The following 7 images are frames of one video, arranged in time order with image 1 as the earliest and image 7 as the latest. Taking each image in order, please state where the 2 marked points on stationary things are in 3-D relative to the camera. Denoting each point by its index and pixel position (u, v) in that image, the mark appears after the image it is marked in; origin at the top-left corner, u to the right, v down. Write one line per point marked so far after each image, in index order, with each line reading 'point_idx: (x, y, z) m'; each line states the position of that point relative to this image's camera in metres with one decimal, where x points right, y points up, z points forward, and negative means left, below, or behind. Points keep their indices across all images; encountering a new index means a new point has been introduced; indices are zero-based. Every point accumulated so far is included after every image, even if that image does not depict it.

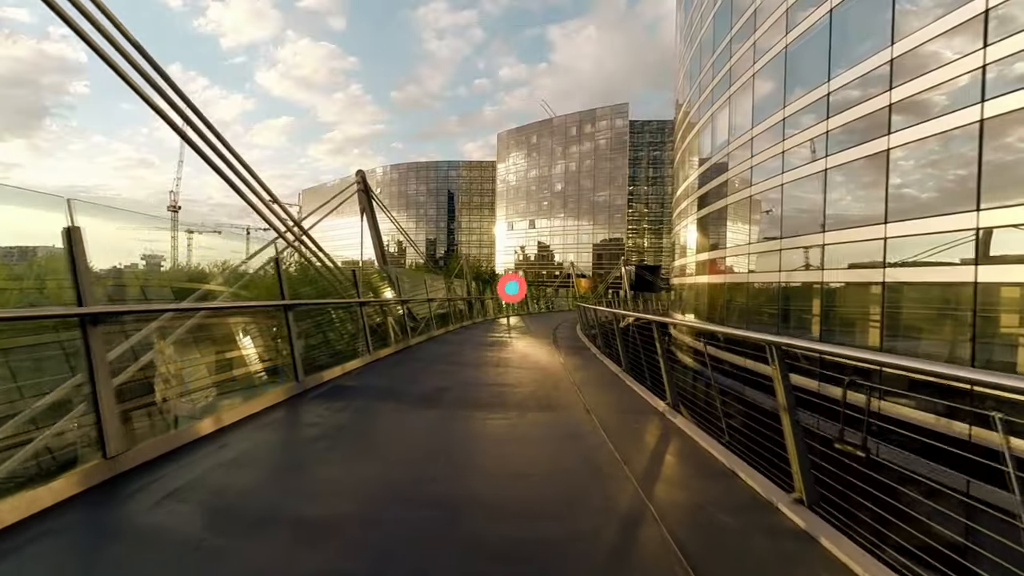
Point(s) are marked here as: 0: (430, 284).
0: (-2.3, 0.0, +15.4) m
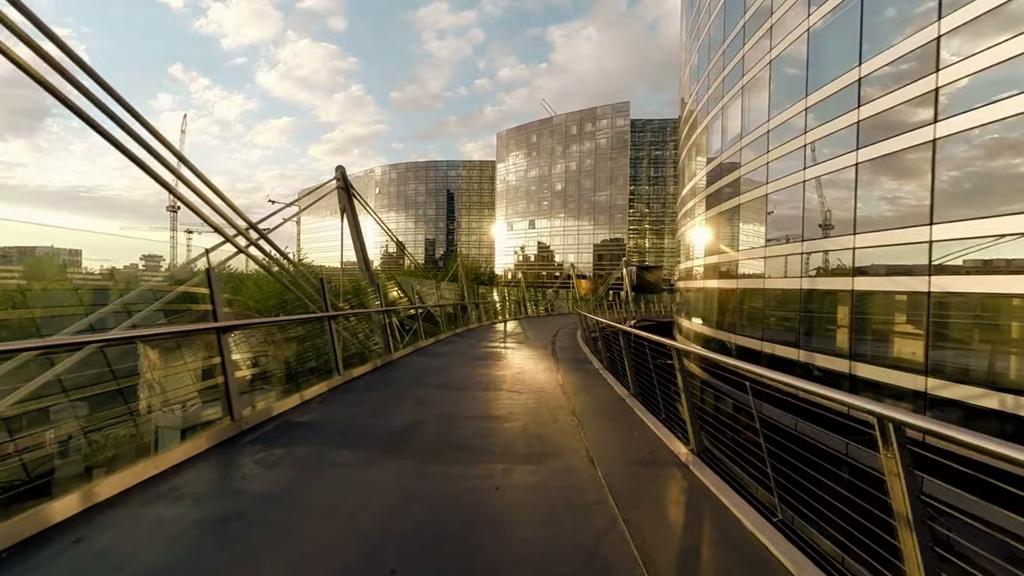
0: (-2.4, -0.1, +14.5) m
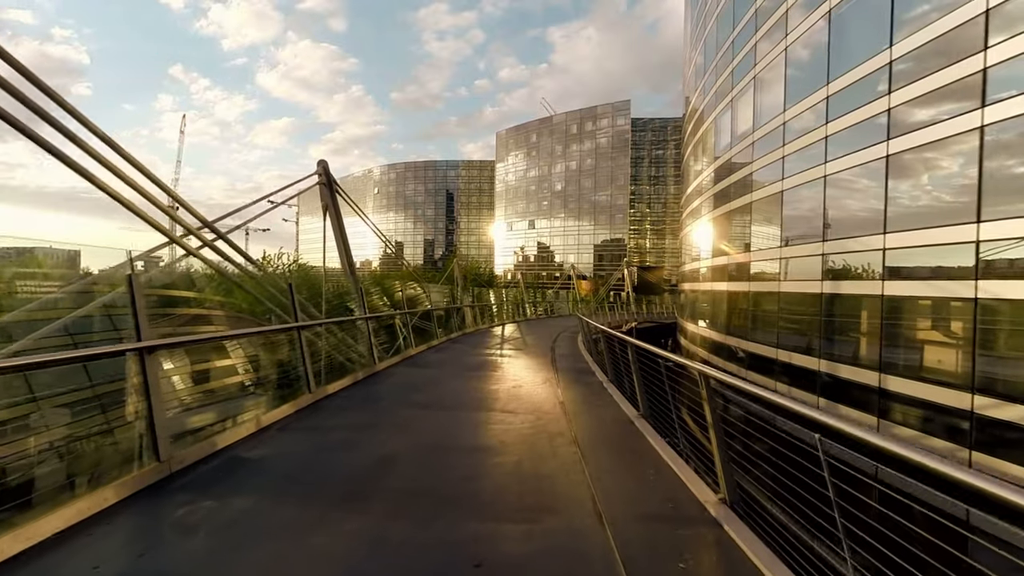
0: (-2.4, -0.2, +13.8) m
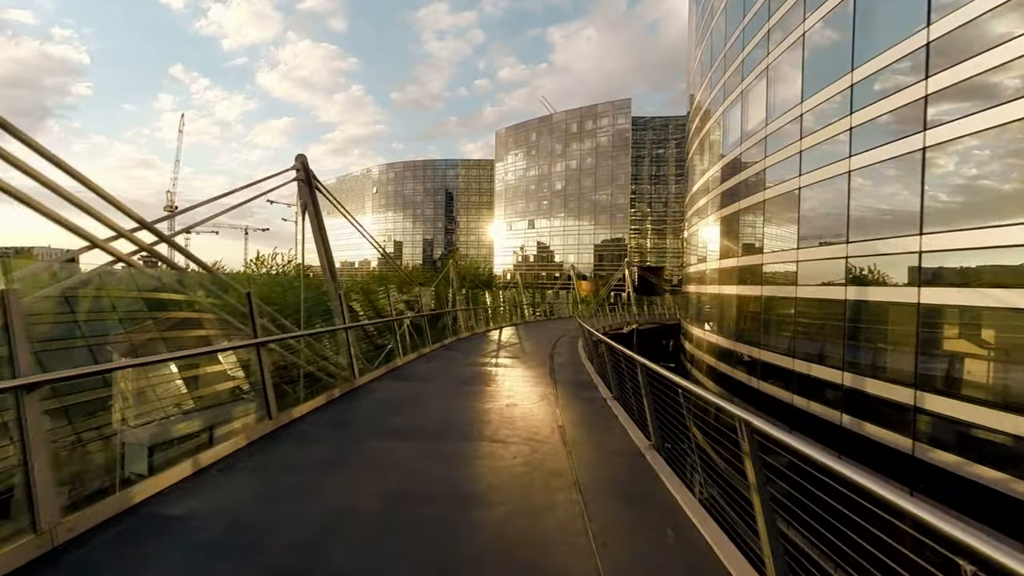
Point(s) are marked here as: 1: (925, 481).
0: (-2.5, -0.3, +13.0) m
1: (+7.4, -3.4, +10.2) m
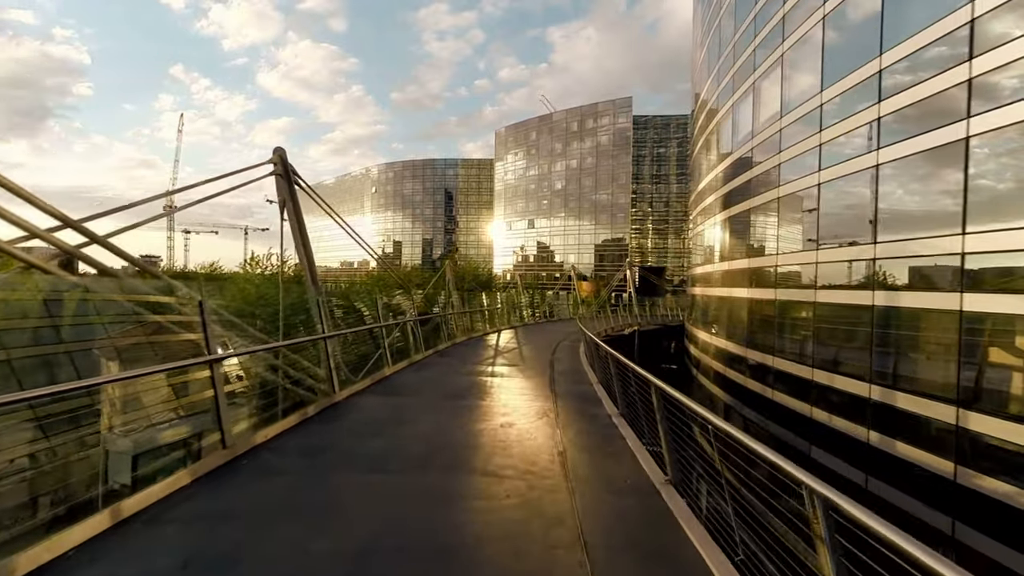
0: (-2.6, -0.3, +12.4) m
1: (+7.3, -3.5, +9.6) m
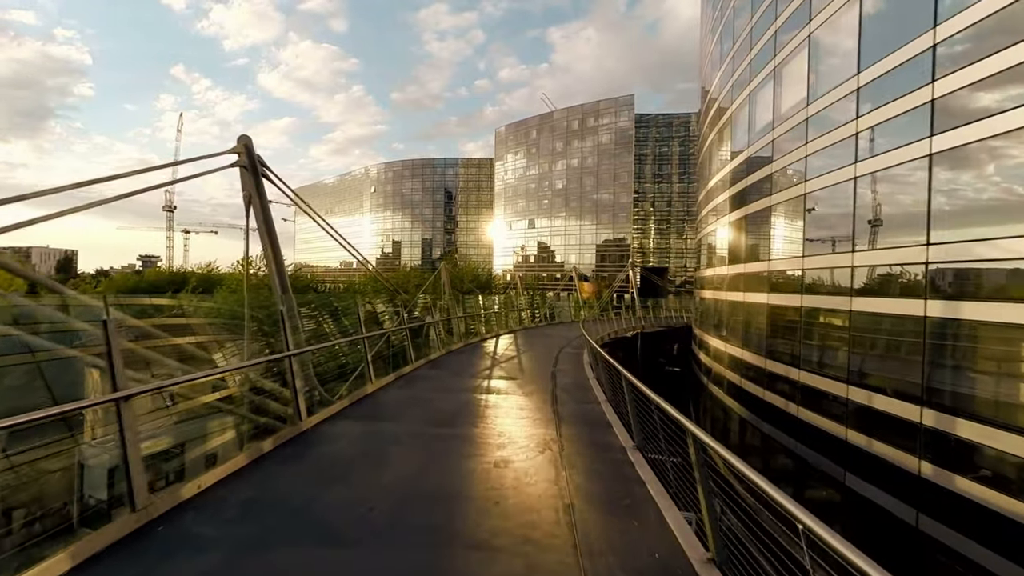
0: (-2.6, -0.4, +11.4) m
1: (+7.3, -3.6, +8.6) m
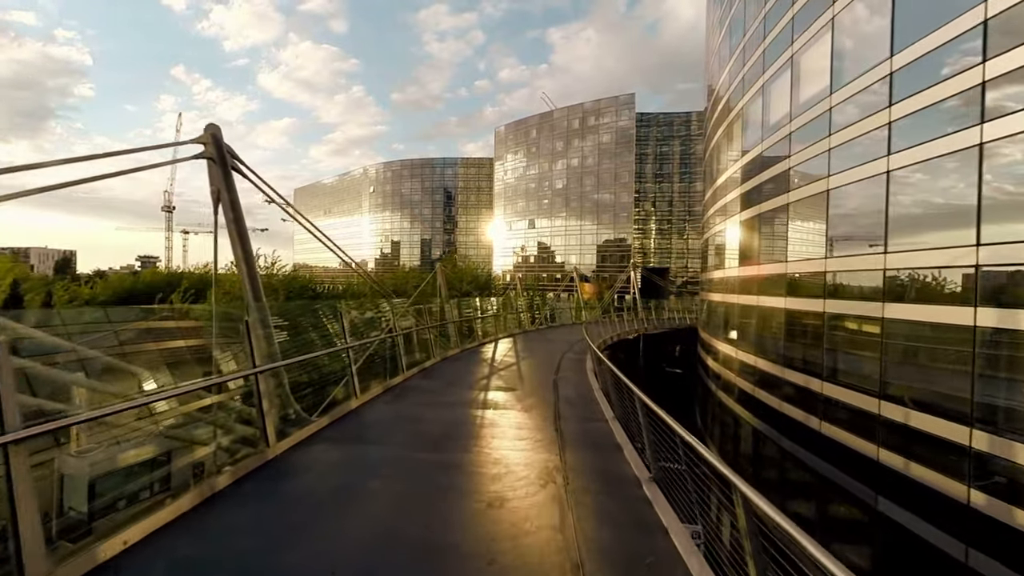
0: (-2.6, -0.5, +10.7) m
1: (+7.3, -3.7, +7.9) m
